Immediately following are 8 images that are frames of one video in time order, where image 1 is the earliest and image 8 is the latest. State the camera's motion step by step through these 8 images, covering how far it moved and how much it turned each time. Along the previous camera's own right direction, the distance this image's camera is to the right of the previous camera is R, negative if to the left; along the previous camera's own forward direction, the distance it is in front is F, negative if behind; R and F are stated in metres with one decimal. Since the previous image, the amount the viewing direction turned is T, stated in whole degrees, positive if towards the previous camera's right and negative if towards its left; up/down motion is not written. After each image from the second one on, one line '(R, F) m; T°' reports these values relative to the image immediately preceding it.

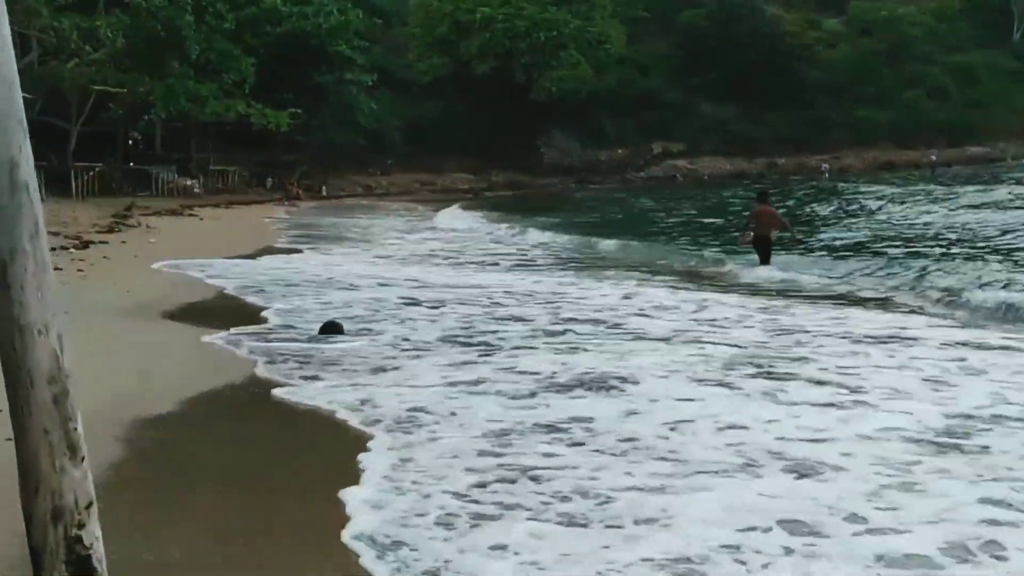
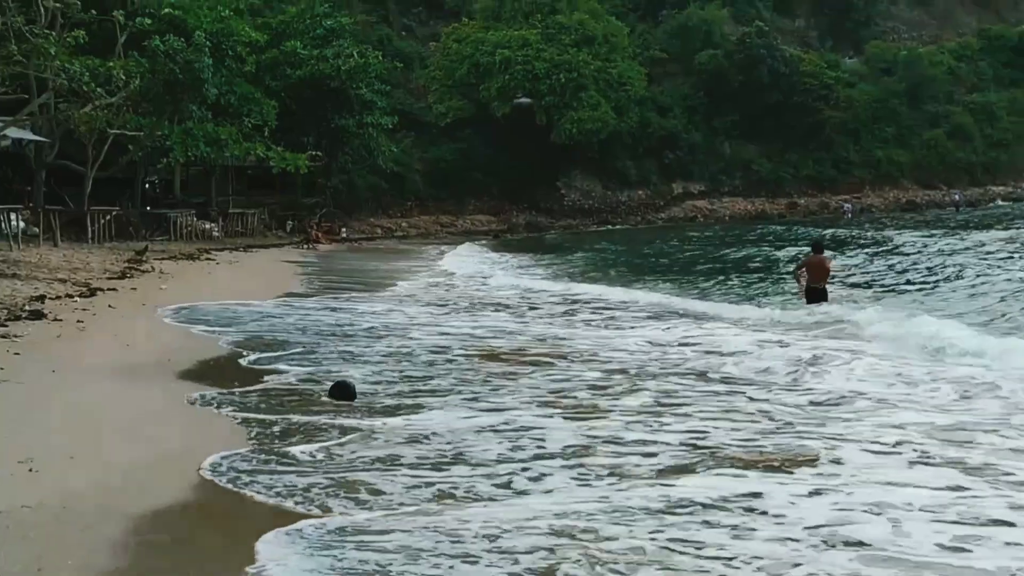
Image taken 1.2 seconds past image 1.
(0.0, +0.3) m; -1°
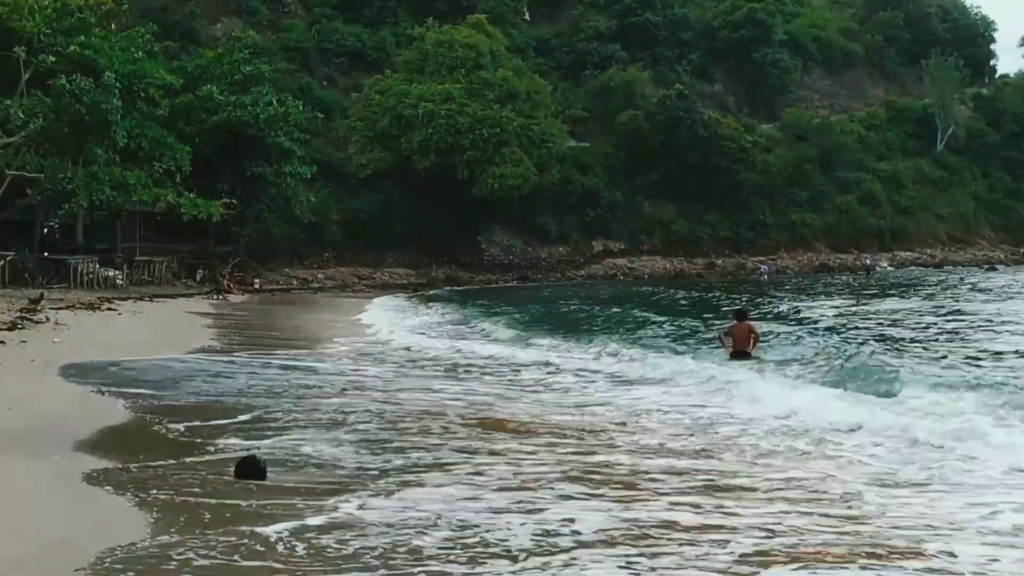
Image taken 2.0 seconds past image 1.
(+0.1, +0.5) m; +4°
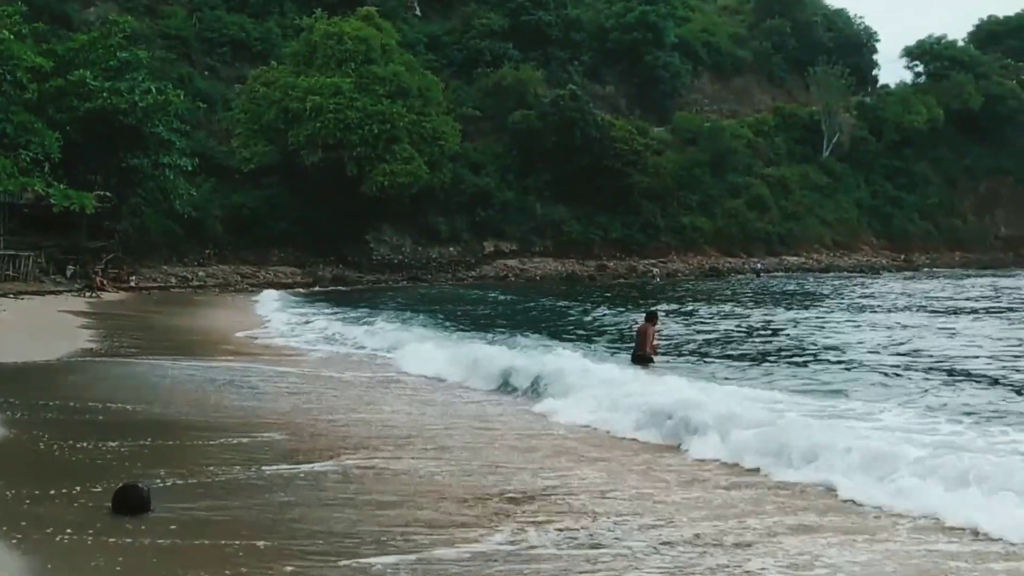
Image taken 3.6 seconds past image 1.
(-0.2, +0.9) m; +6°
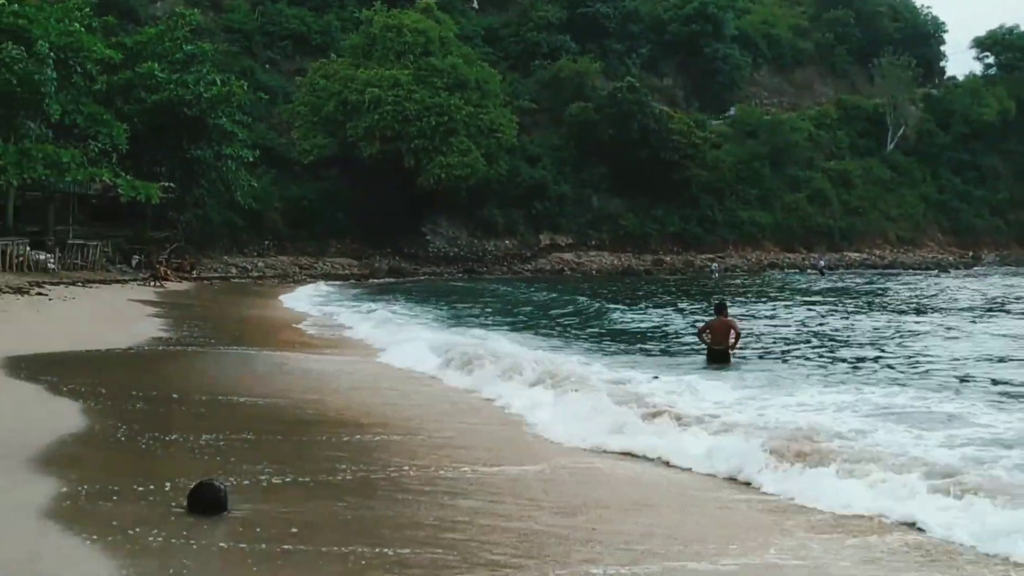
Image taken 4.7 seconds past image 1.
(-0.2, 0.0) m; -3°
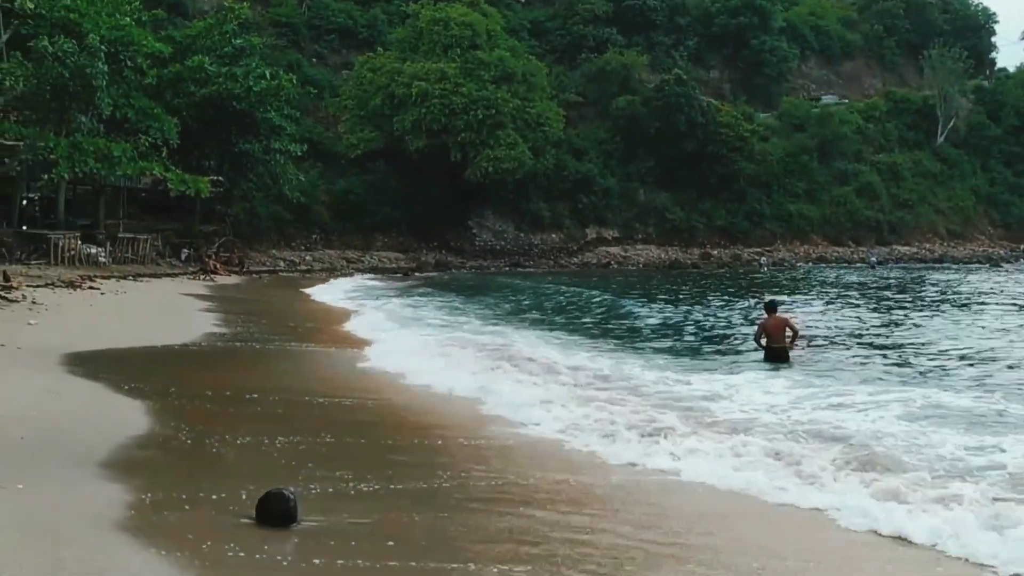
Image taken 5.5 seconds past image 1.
(-0.2, +0.2) m; -2°
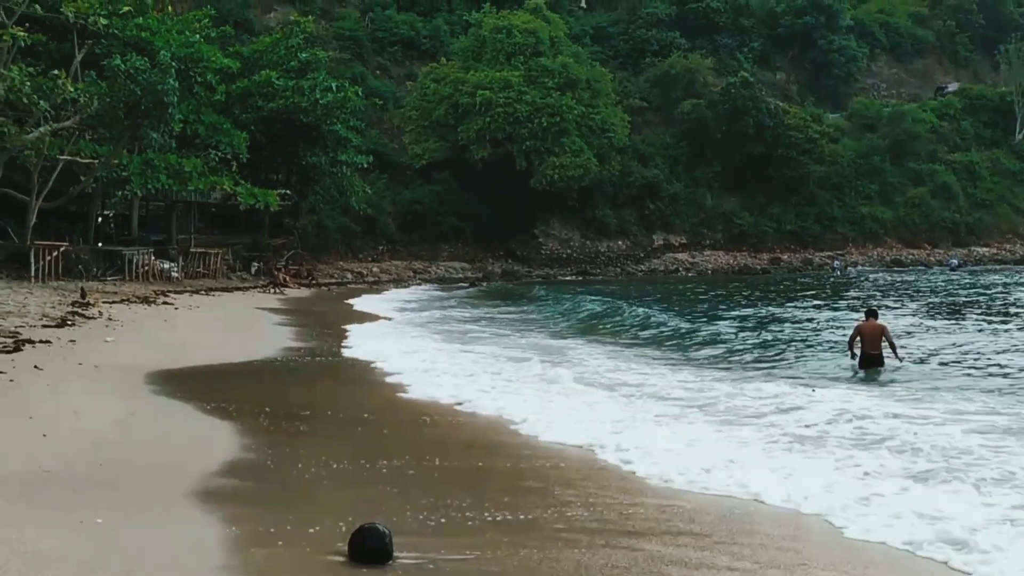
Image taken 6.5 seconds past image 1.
(-0.2, +0.3) m; -3°
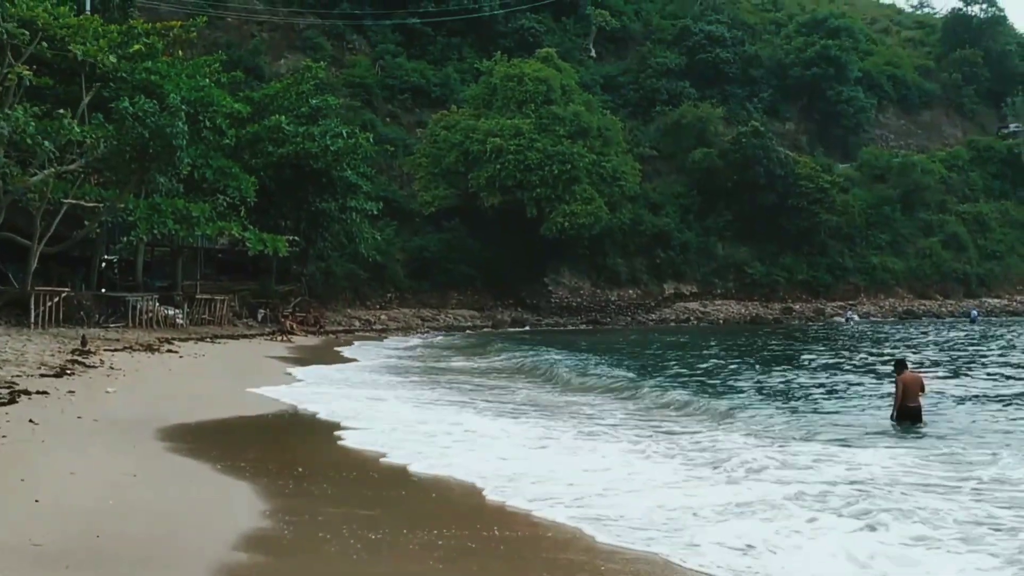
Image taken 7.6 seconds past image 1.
(-0.1, +0.6) m; 0°
